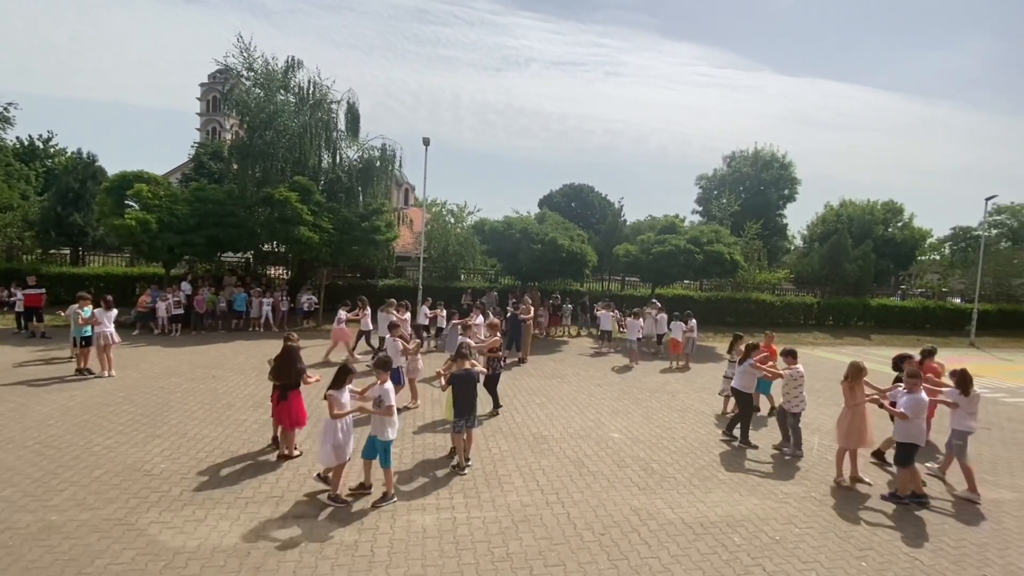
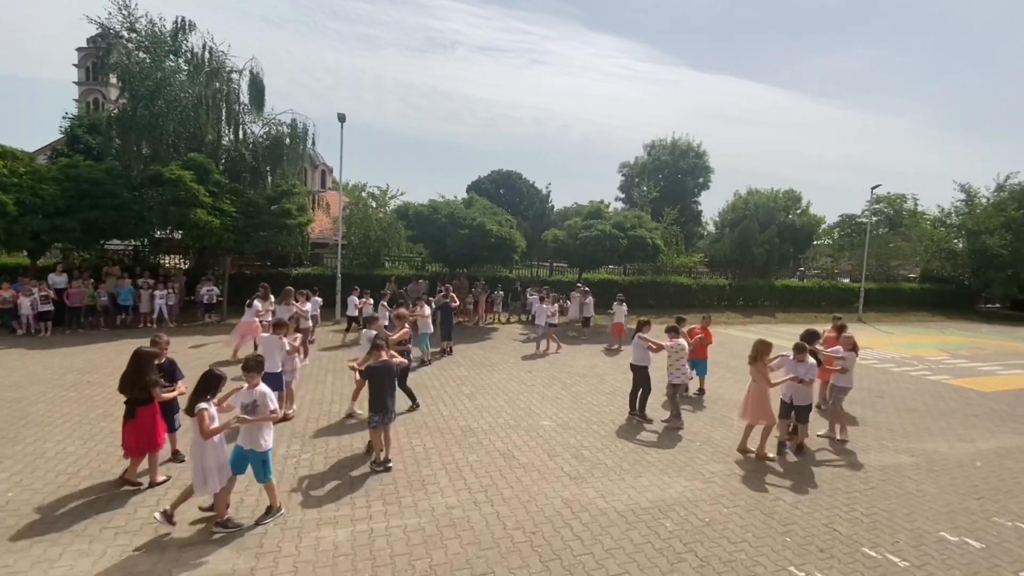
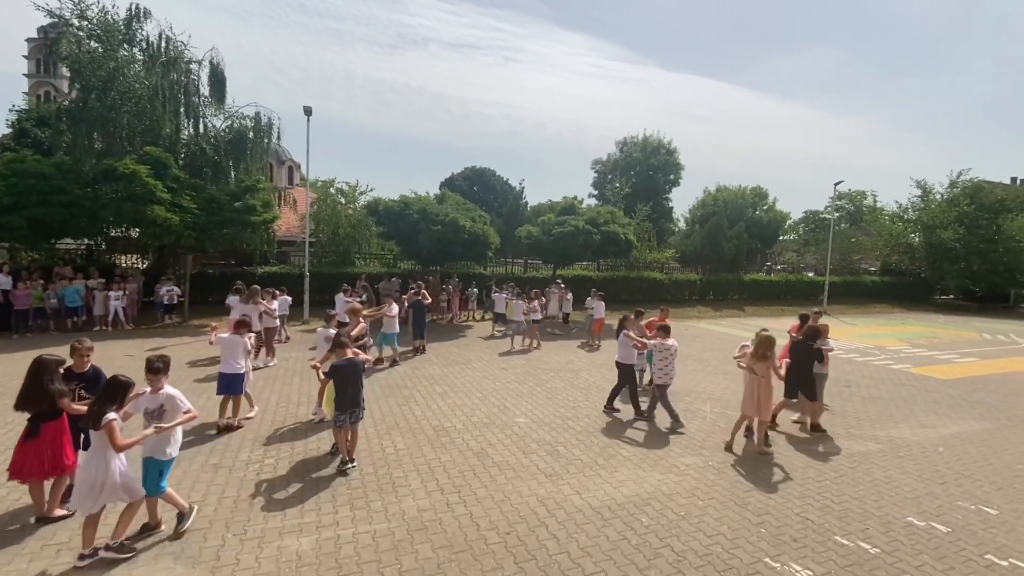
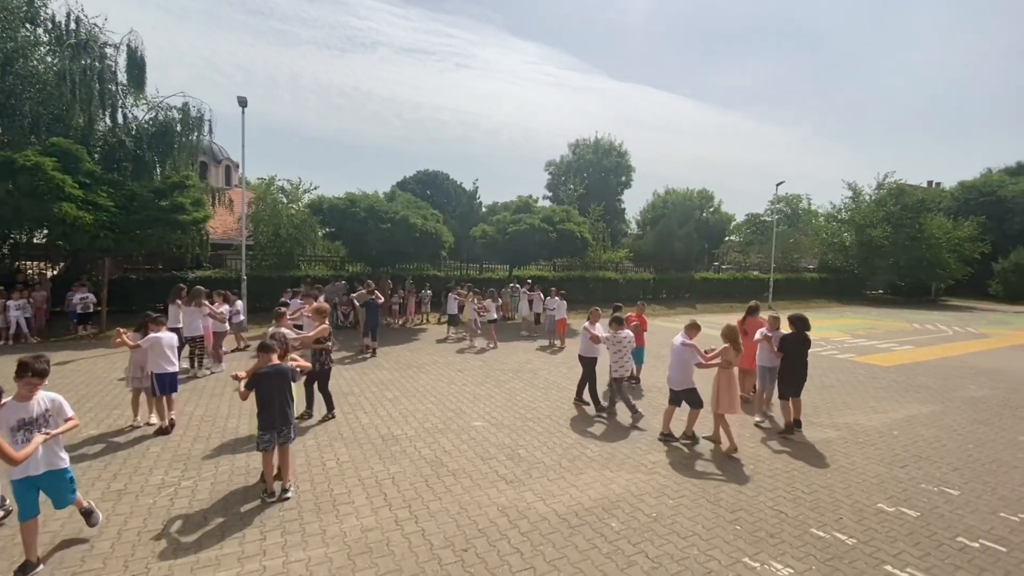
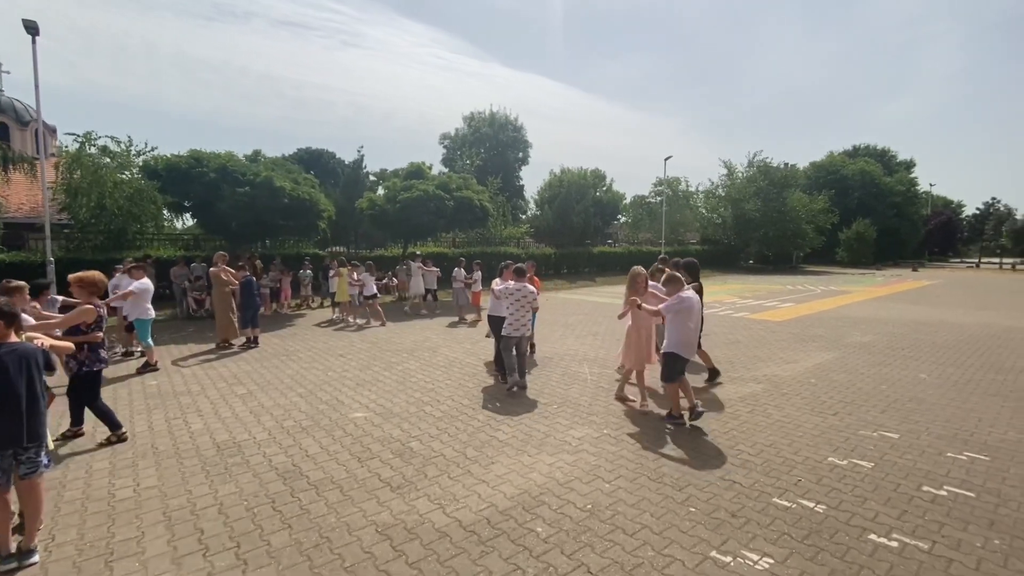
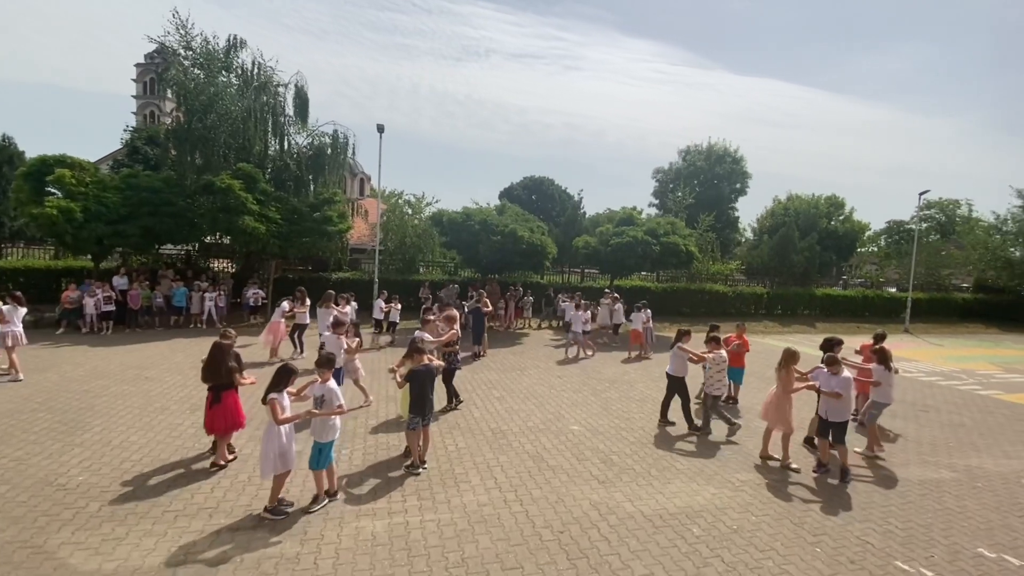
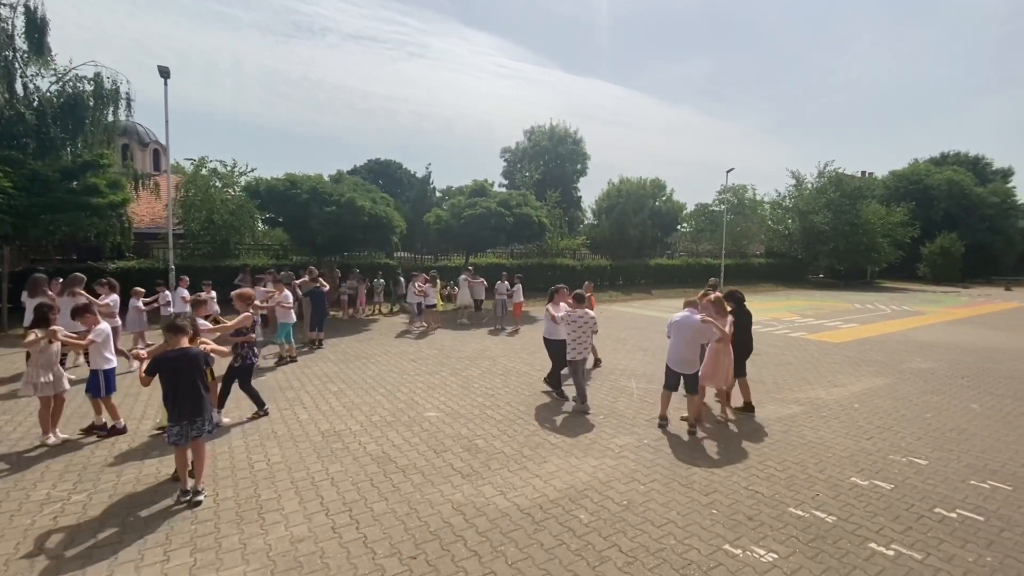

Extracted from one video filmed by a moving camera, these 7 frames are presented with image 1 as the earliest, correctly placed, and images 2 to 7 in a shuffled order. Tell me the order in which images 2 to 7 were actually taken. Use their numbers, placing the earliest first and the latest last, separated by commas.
6, 2, 3, 4, 7, 5
